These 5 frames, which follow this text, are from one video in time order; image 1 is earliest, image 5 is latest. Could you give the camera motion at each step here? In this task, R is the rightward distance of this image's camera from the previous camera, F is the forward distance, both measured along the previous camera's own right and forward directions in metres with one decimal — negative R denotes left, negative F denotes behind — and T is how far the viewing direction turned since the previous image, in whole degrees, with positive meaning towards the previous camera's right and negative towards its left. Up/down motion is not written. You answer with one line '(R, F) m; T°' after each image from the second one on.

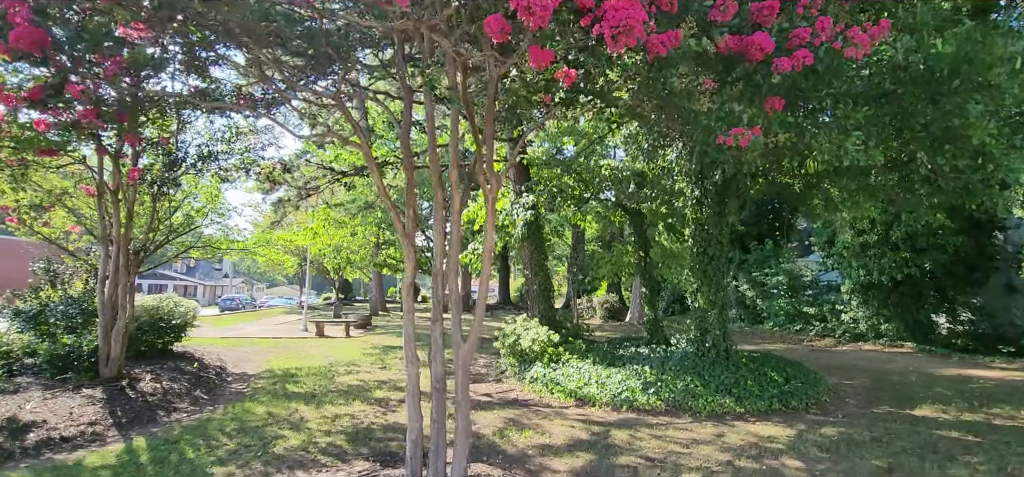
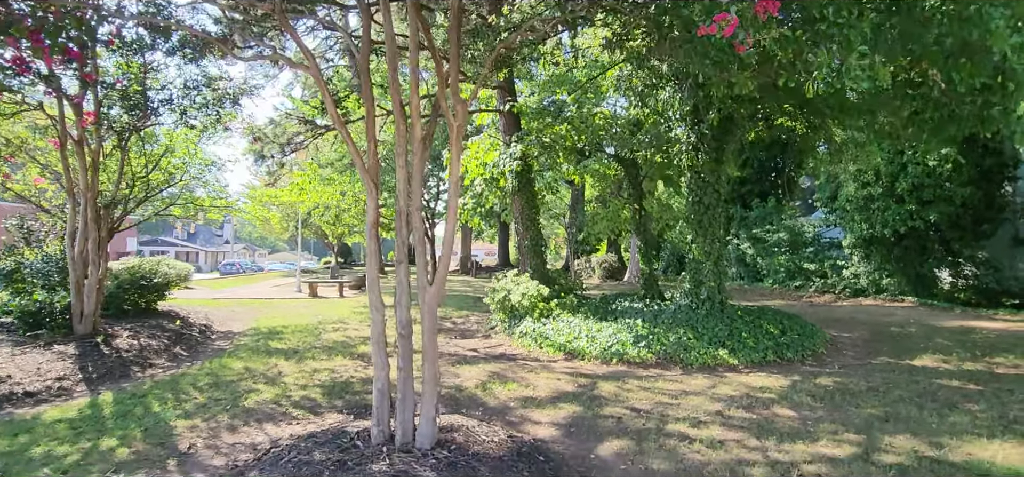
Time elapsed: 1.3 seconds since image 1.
(+0.3, +0.4) m; 0°
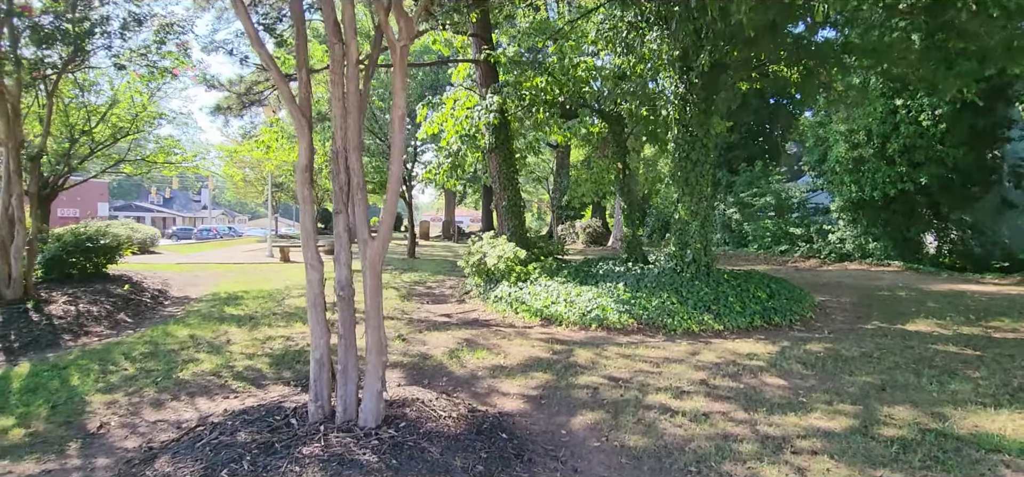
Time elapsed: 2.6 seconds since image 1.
(+0.2, +0.6) m; +2°
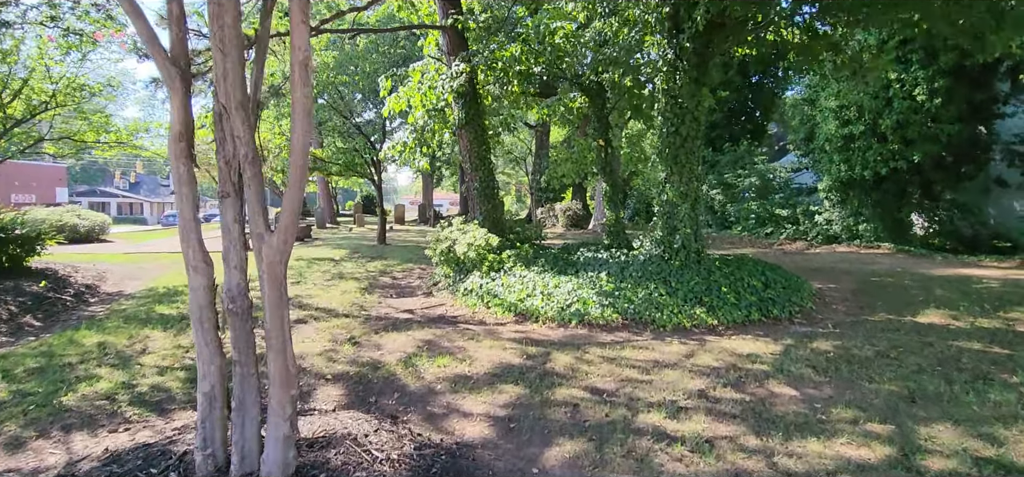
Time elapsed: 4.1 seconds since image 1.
(+0.2, +0.9) m; +2°
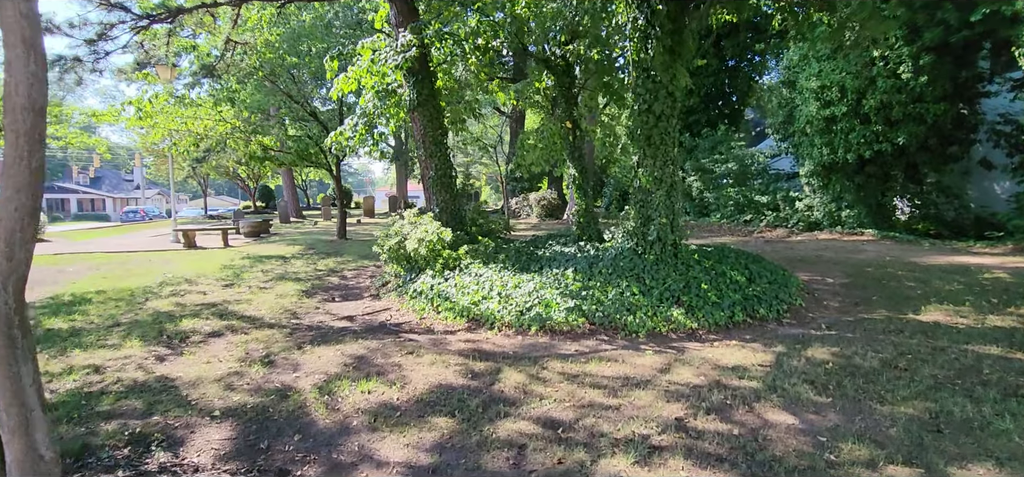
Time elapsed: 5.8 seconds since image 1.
(+0.4, +0.9) m; +2°
